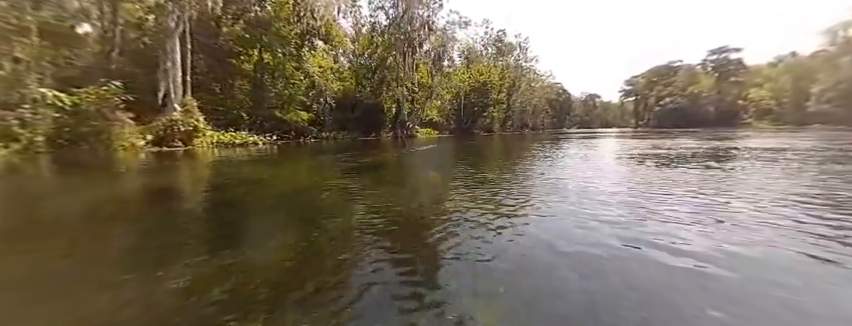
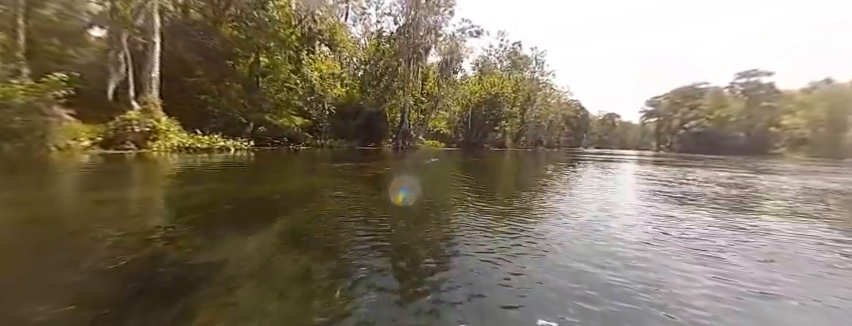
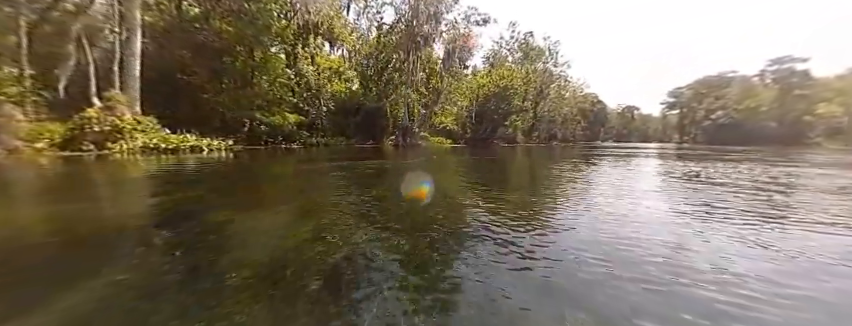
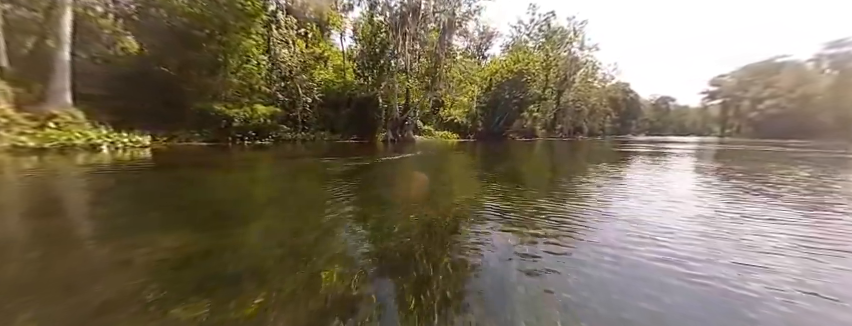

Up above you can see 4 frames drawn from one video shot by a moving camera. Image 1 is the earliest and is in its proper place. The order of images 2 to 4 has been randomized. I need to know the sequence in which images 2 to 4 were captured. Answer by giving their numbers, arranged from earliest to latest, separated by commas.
2, 3, 4
